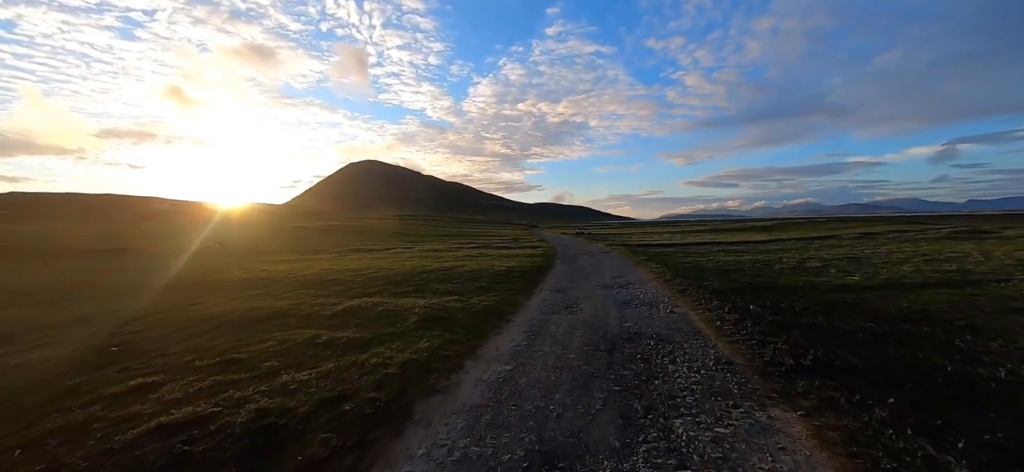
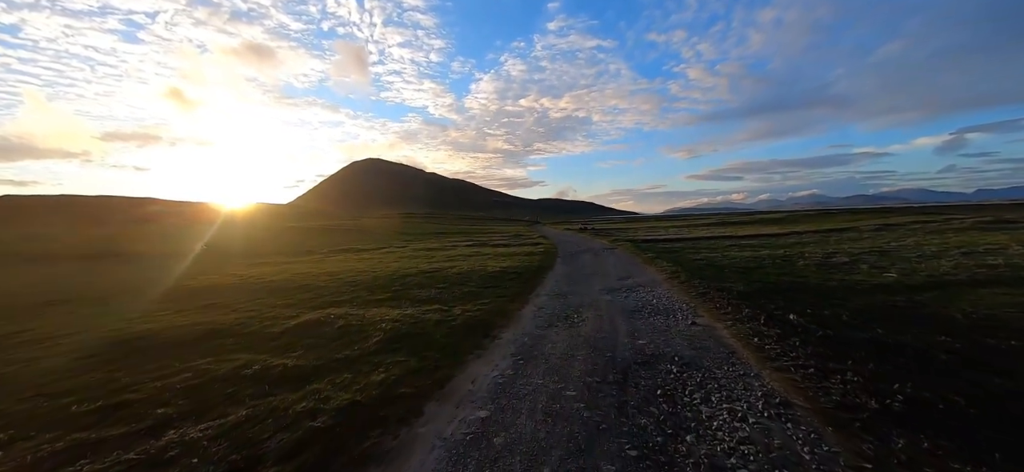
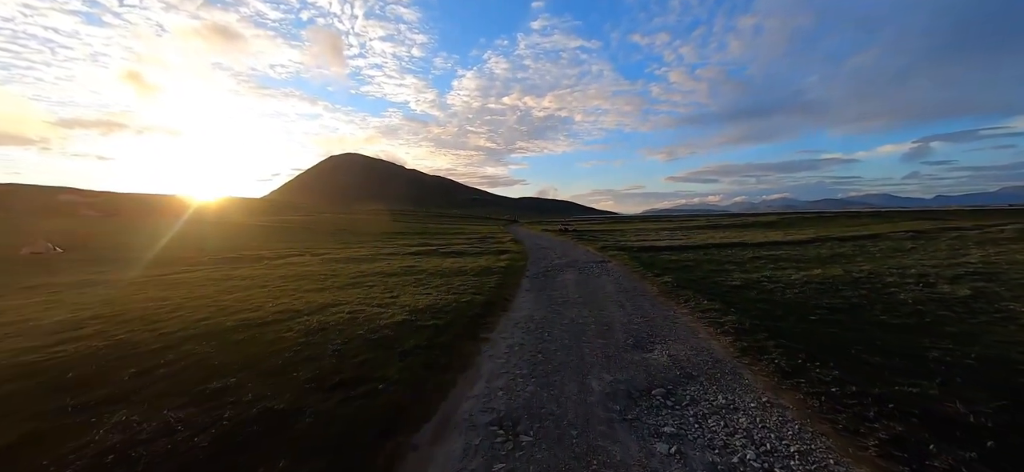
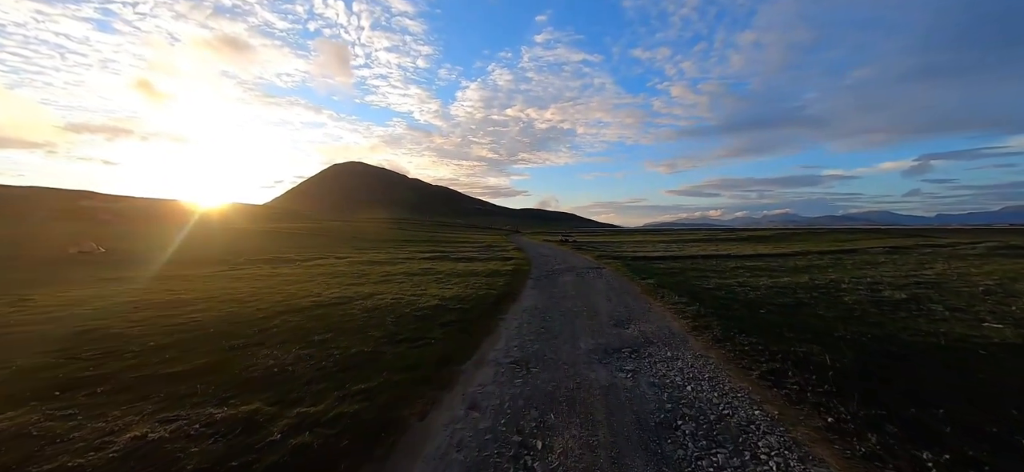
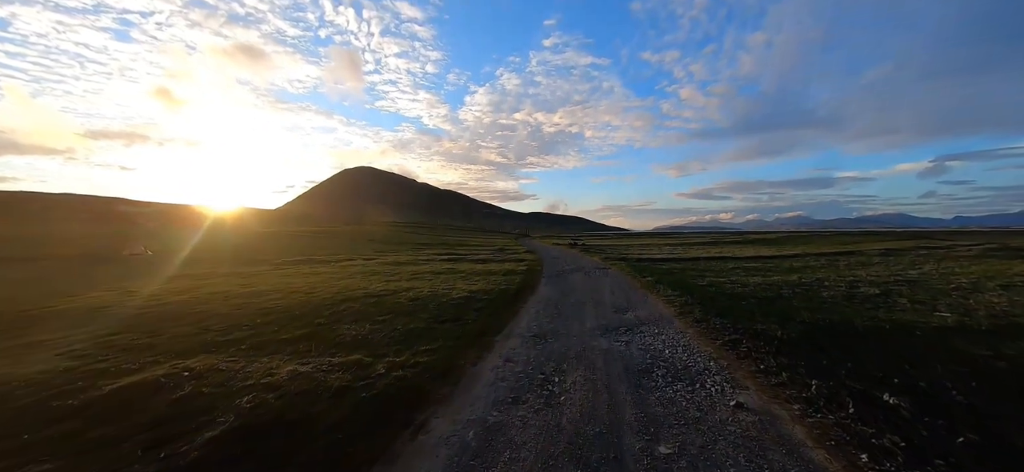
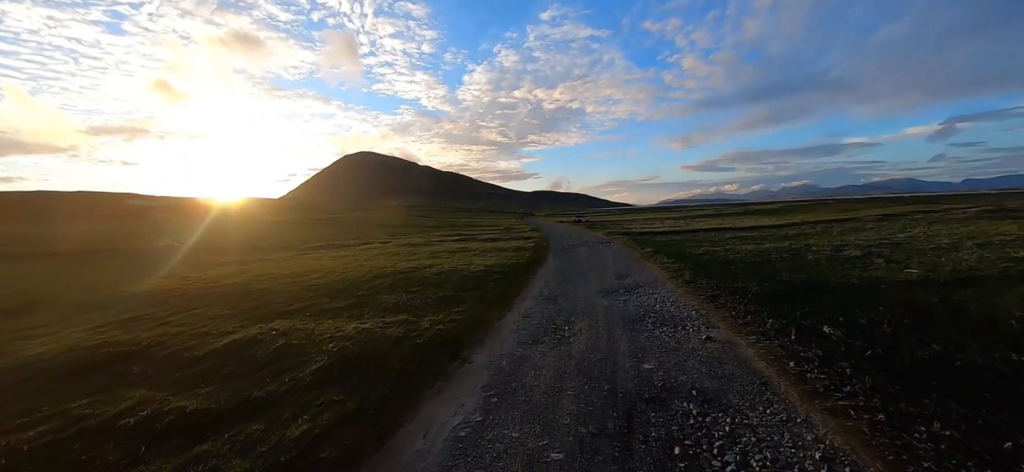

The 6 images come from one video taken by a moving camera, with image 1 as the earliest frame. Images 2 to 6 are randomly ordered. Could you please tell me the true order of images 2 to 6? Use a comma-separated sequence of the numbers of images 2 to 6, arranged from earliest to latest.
2, 6, 5, 4, 3
